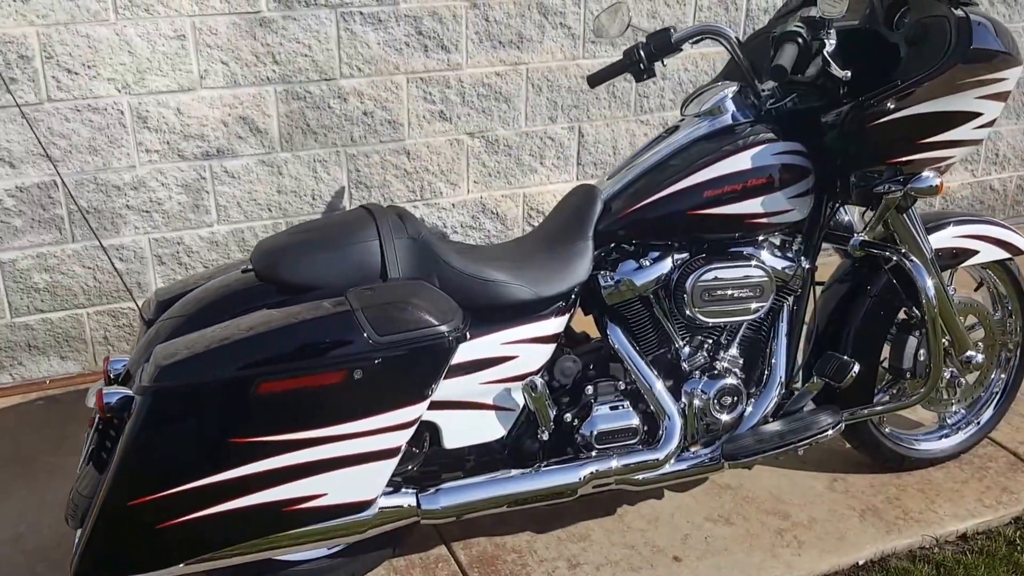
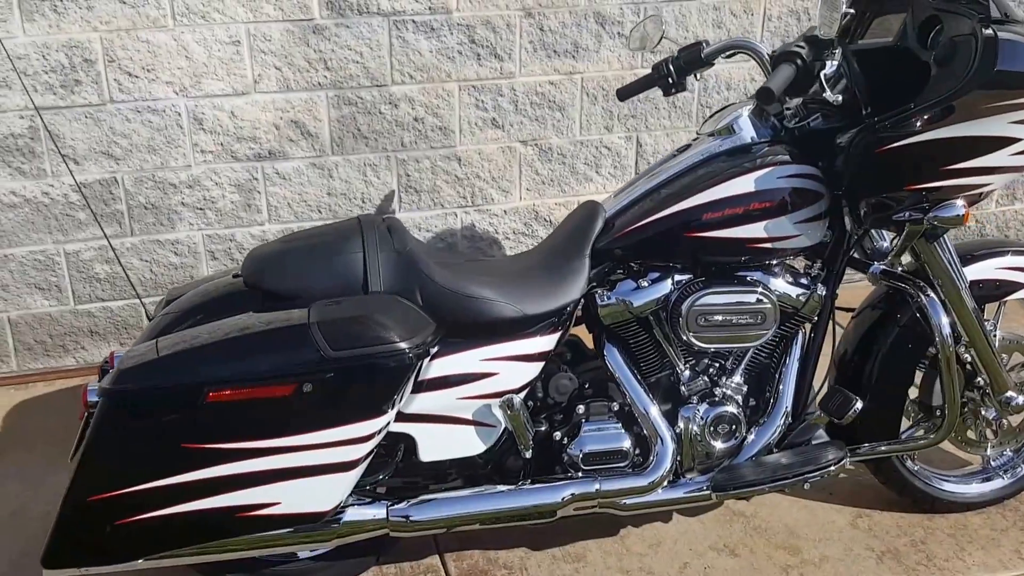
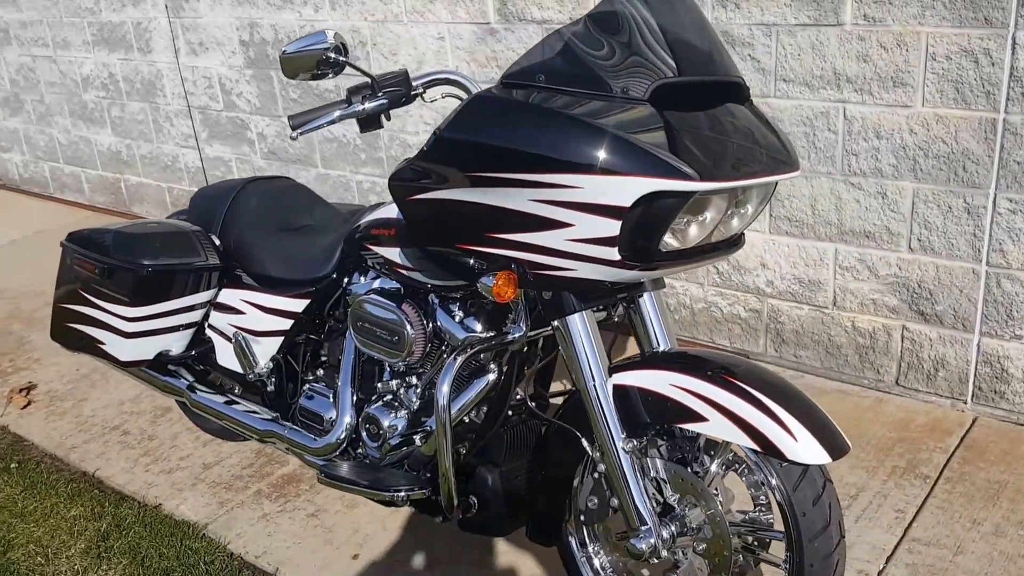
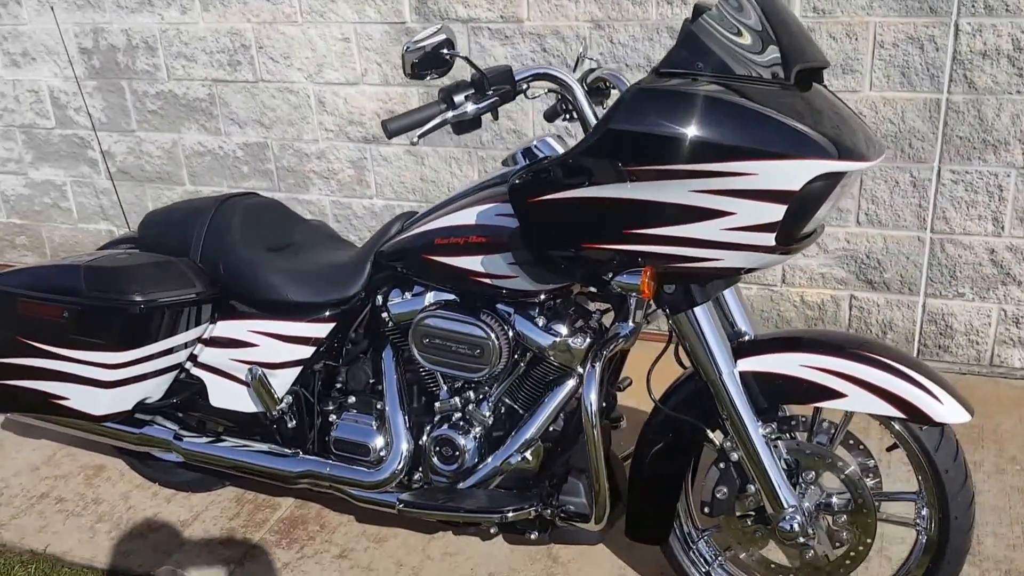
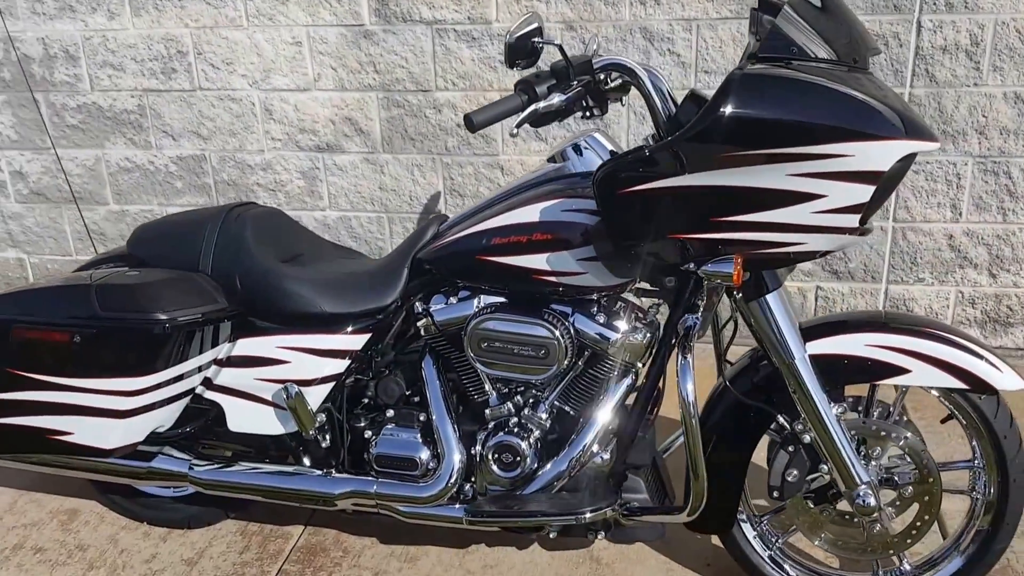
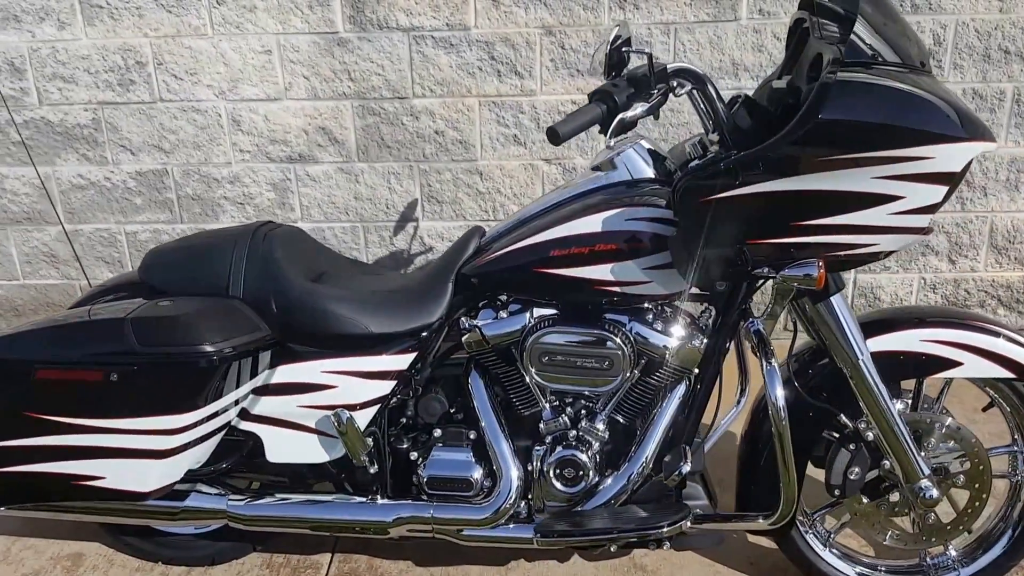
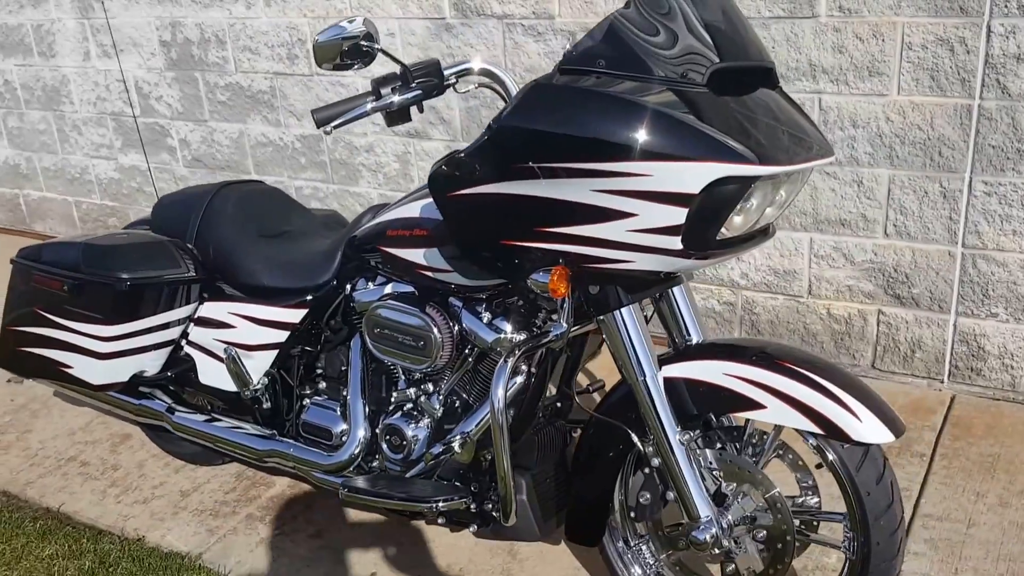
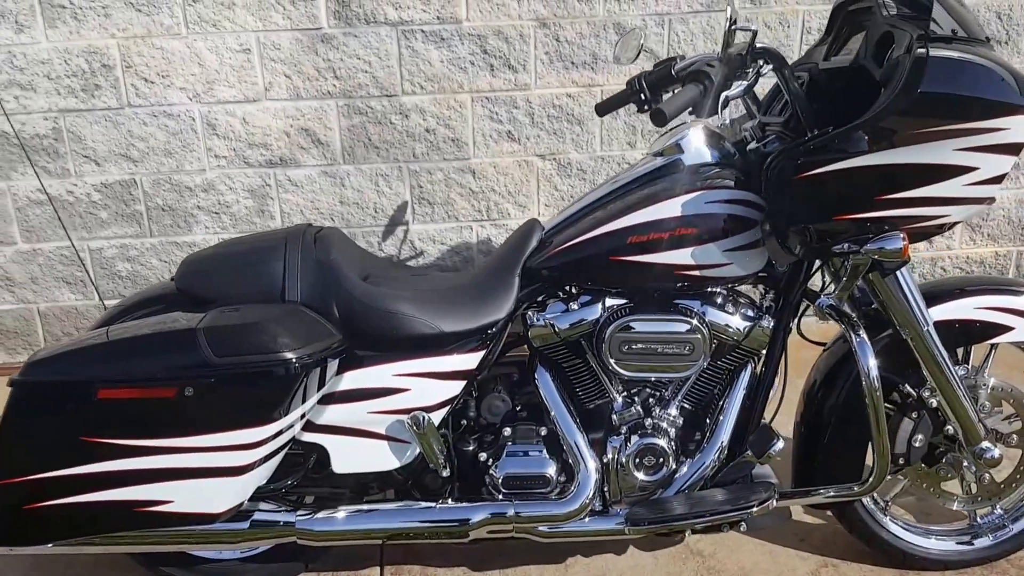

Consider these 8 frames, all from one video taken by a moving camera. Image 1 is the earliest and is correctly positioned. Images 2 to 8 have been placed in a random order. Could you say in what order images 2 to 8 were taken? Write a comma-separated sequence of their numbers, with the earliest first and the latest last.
2, 8, 6, 5, 4, 7, 3
